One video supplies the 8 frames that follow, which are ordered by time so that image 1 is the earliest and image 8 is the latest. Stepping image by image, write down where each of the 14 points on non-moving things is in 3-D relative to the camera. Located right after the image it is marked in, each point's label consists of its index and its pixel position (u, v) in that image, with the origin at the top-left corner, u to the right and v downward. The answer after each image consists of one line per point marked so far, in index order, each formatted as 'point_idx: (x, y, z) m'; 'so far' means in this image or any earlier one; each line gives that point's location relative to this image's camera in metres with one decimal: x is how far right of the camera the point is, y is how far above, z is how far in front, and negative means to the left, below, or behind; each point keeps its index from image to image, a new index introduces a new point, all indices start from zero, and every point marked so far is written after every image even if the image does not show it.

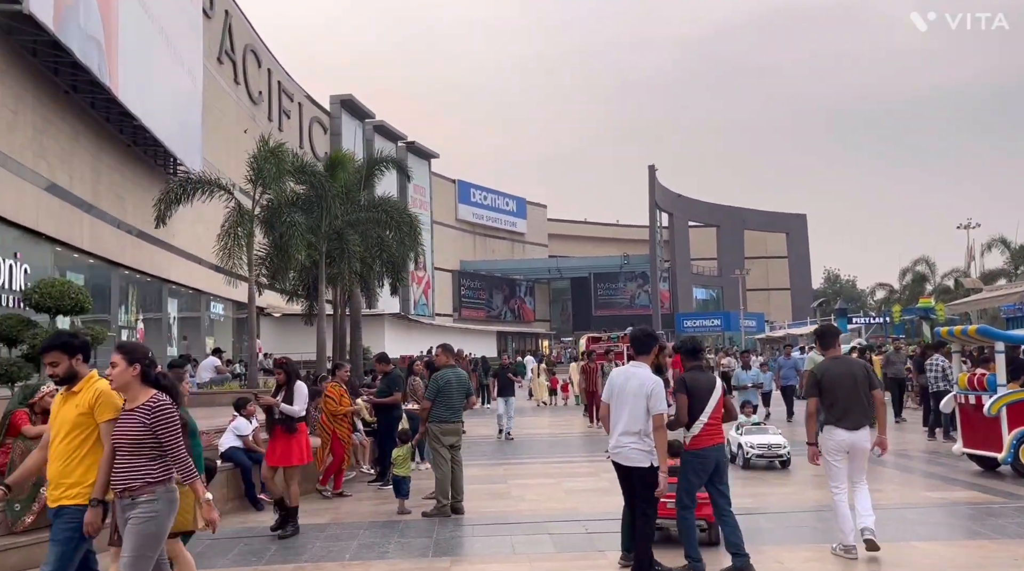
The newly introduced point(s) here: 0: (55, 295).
0: (-5.6, -0.1, +11.0) m
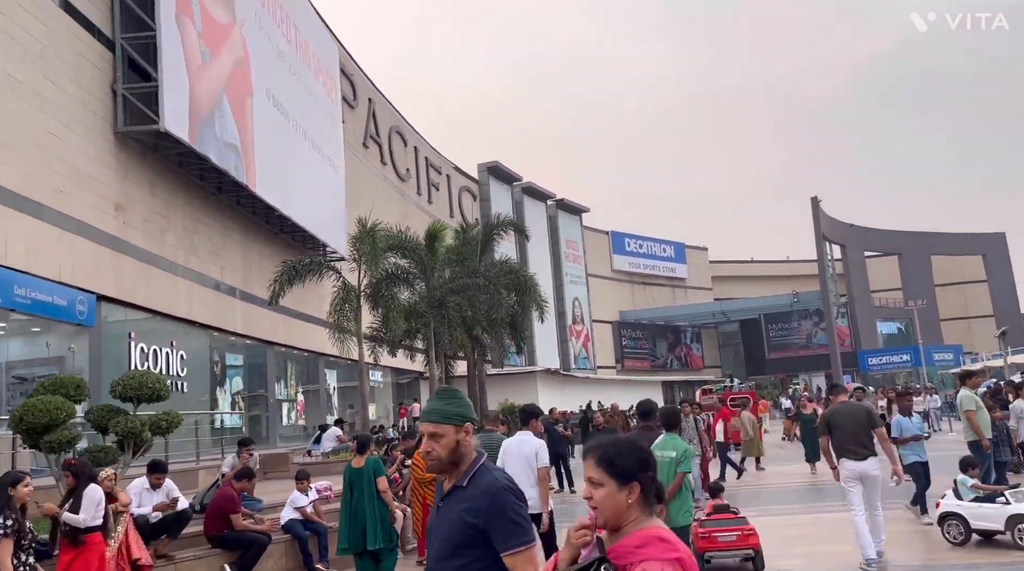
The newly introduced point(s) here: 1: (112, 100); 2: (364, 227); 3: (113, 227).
0: (-5.2, -1.4, +12.4) m
1: (-8.4, +3.9, +19.2) m
2: (-2.9, +1.1, +18.3) m
3: (-8.2, +1.2, +18.9) m
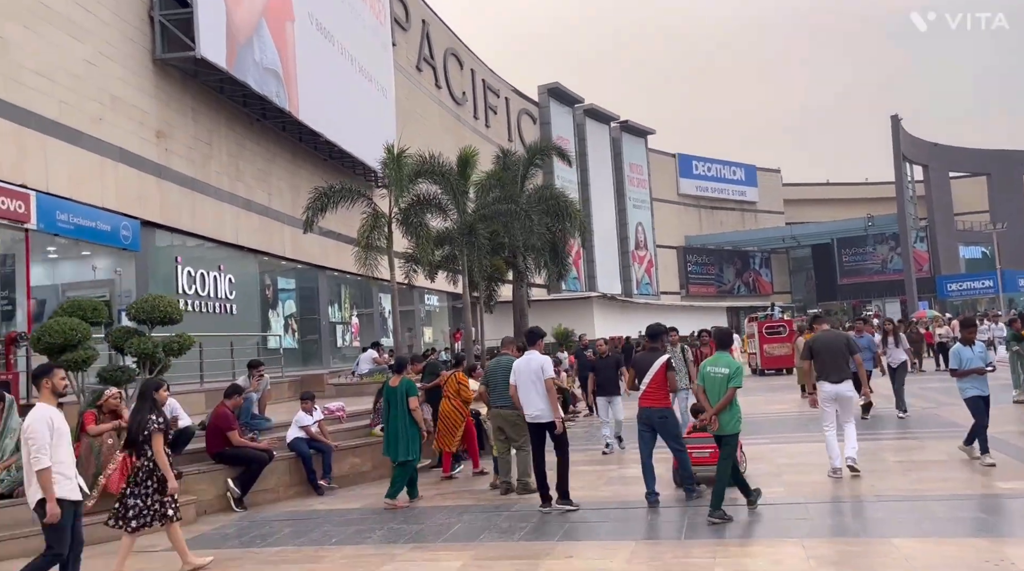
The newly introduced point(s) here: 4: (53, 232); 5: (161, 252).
0: (-5.1, -0.3, +12.9) m
1: (-7.7, +5.5, +19.5) m
2: (-2.4, +2.6, +18.3) m
3: (-7.5, +2.8, +19.4) m
4: (-8.1, +1.0, +16.4) m
5: (-7.5, +0.7, +19.7) m
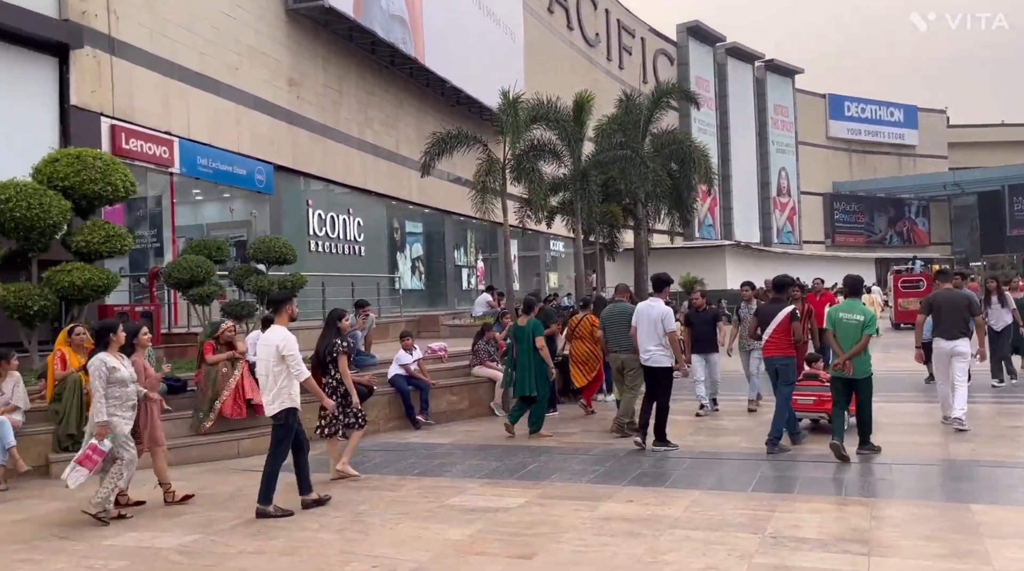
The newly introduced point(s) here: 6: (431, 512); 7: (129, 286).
0: (-3.7, +0.5, +13.8) m
1: (-5.1, +6.8, +20.4) m
2: (-0.1, +3.8, +18.4) m
3: (-4.9, +4.1, +20.4) m
4: (-6.1, +2.1, +17.6) m
5: (-4.9, +2.1, +20.8) m
6: (-0.7, -2.0, +8.1) m
7: (-6.7, 0.0, +16.2) m
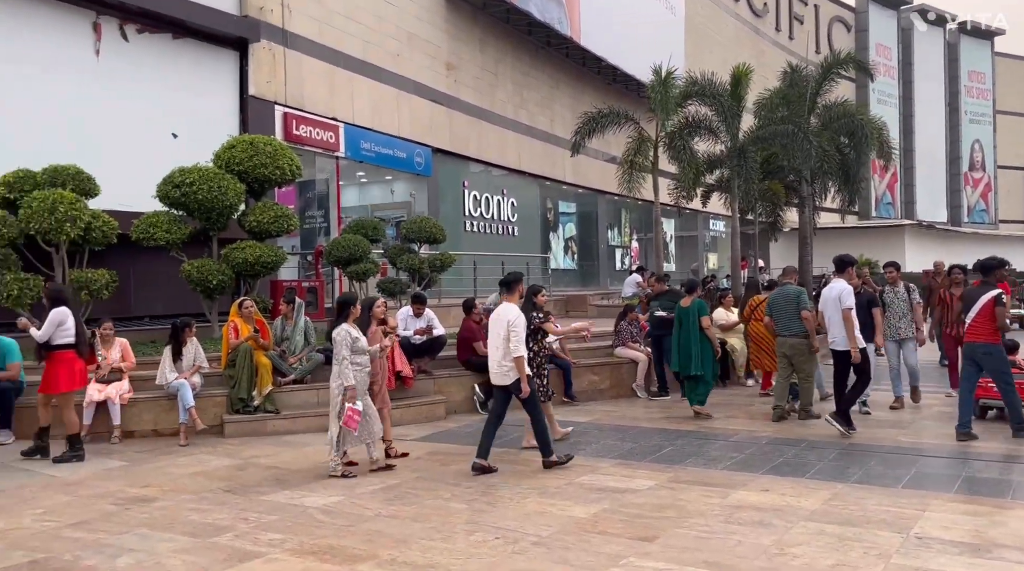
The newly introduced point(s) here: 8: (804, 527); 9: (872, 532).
0: (-1.5, +0.9, +14.3) m
1: (-1.5, +7.3, +20.9) m
2: (+3.0, +4.1, +18.1) m
3: (-1.4, +4.6, +20.9) m
4: (-3.1, +2.6, +18.4) m
5: (-1.4, +2.6, +21.4) m
6: (+0.4, -1.8, +8.2) m
7: (-4.0, +0.4, +17.2) m
8: (+2.3, -1.9, +7.3) m
9: (+2.8, -1.9, +7.3) m
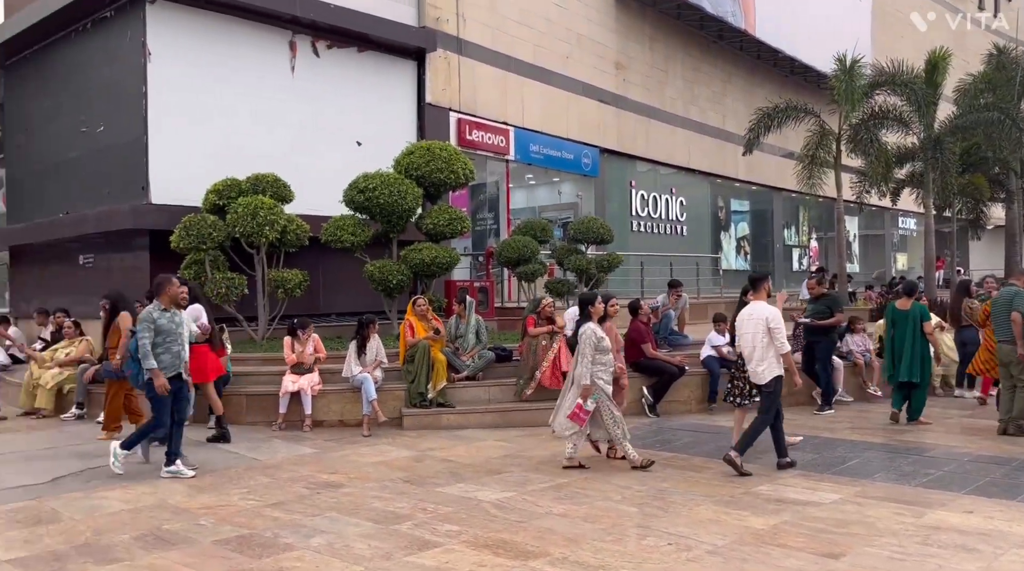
0: (+1.1, +0.9, +14.3) m
1: (+2.3, +7.3, +20.8) m
2: (+6.3, +4.1, +17.3) m
3: (+2.4, +4.6, +20.9) m
4: (+0.3, +2.6, +18.7) m
5: (+2.5, +2.5, +21.3) m
6: (+1.9, -1.9, +8.0) m
7: (-0.8, +0.4, +17.7) m
8: (+3.6, -2.0, +6.8) m
9: (+4.1, -2.0, +6.7) m
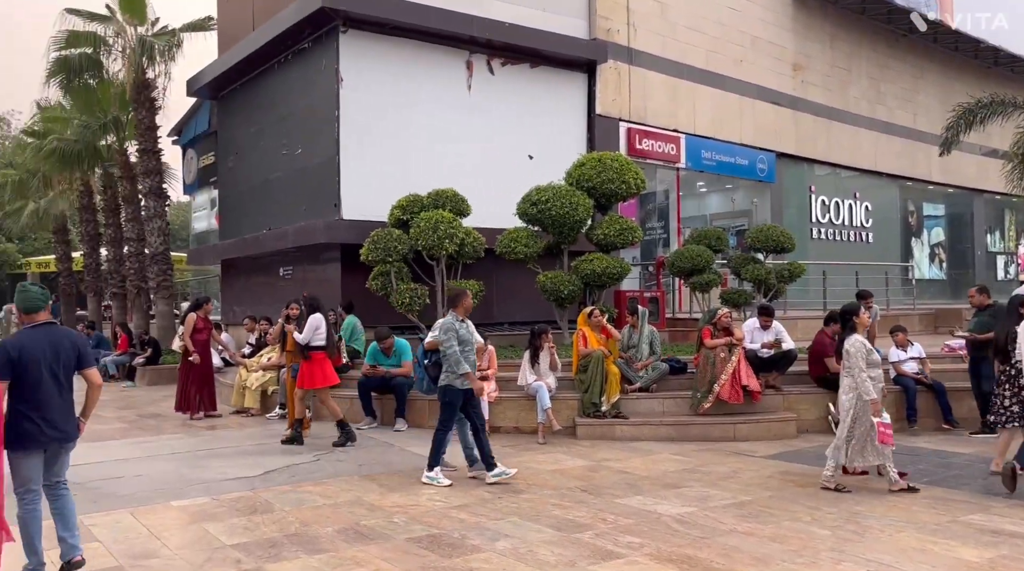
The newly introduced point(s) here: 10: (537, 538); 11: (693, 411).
0: (+3.8, +0.7, +13.9) m
1: (+6.1, +7.0, +20.2) m
2: (+9.3, +3.9, +16.0) m
3: (+6.2, +4.3, +20.2) m
4: (+3.7, +2.4, +18.4) m
5: (+6.4, +2.3, +20.5) m
6: (+3.4, -1.9, +7.5) m
7: (+2.5, +0.2, +17.5) m
8: (+4.9, -2.0, +6.0) m
9: (+5.4, -2.0, +5.8) m
10: (+0.2, -1.8, +6.6) m
11: (+2.2, -1.5, +11.0) m
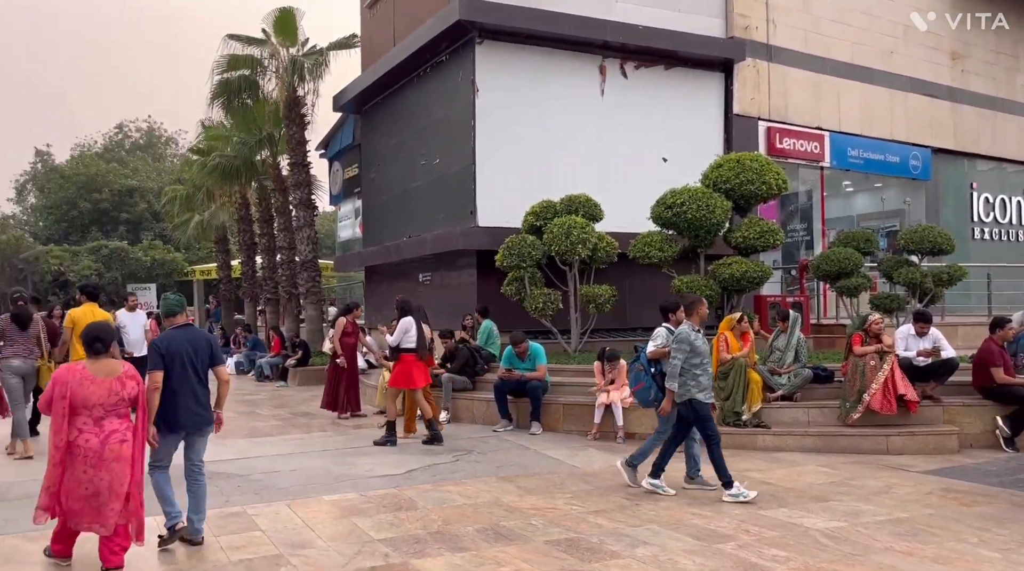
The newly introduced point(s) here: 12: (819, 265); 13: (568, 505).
0: (+5.8, +0.7, +13.1) m
1: (+8.9, +6.9, +19.1) m
2: (+11.5, +3.8, +14.4) m
3: (+9.0, +4.2, +19.0) m
4: (+6.4, +2.3, +17.6) m
5: (+9.3, +2.2, +19.4) m
6: (+4.5, -1.9, +6.8) m
7: (+5.0, +0.1, +16.9) m
8: (+5.8, -2.0, +5.2) m
9: (+6.2, -2.0, +4.9) m
10: (+1.2, -1.8, +6.4) m
11: (+3.7, -1.5, +10.4) m
12: (+4.5, +0.3, +13.4) m
13: (+0.4, -1.8, +7.4) m
